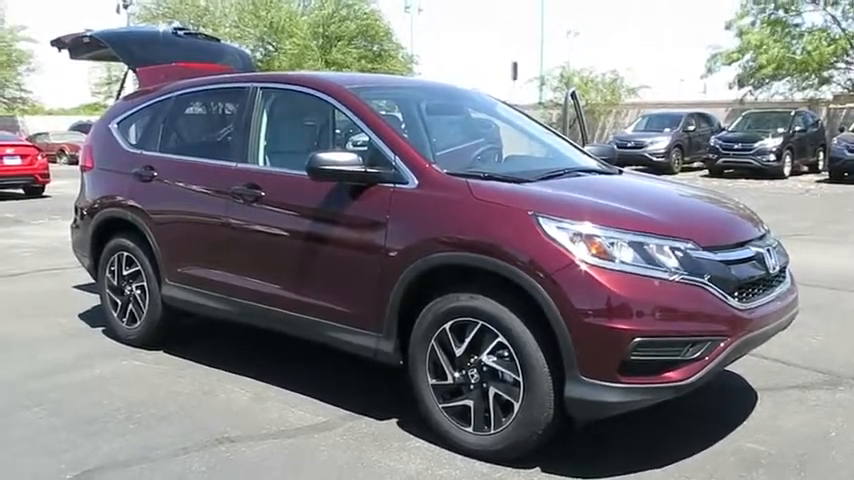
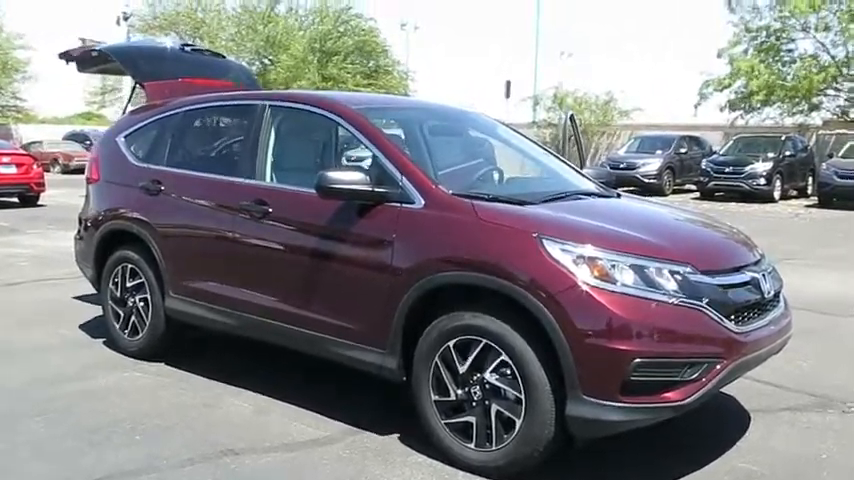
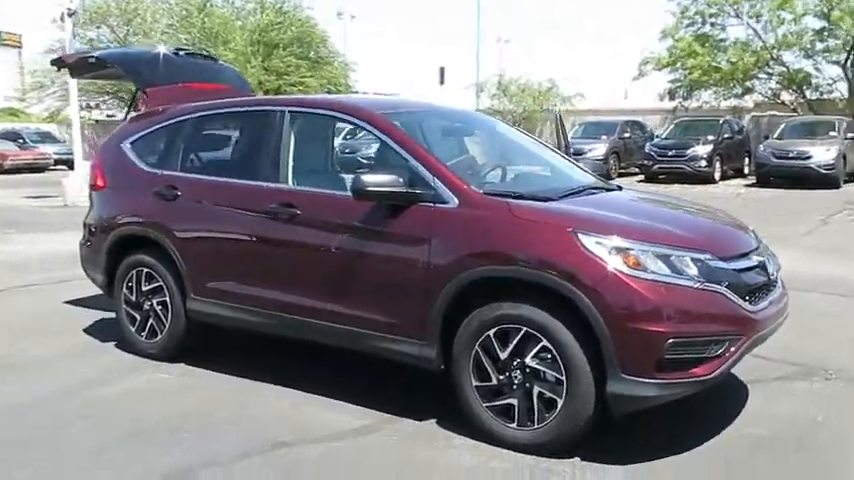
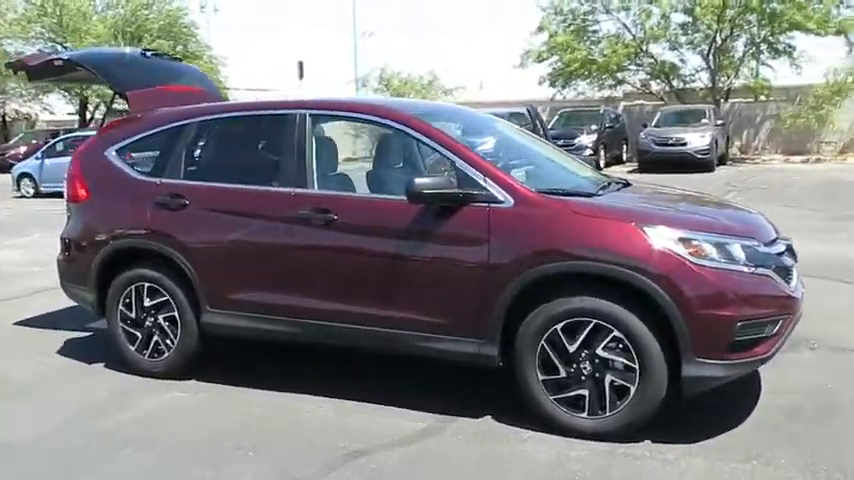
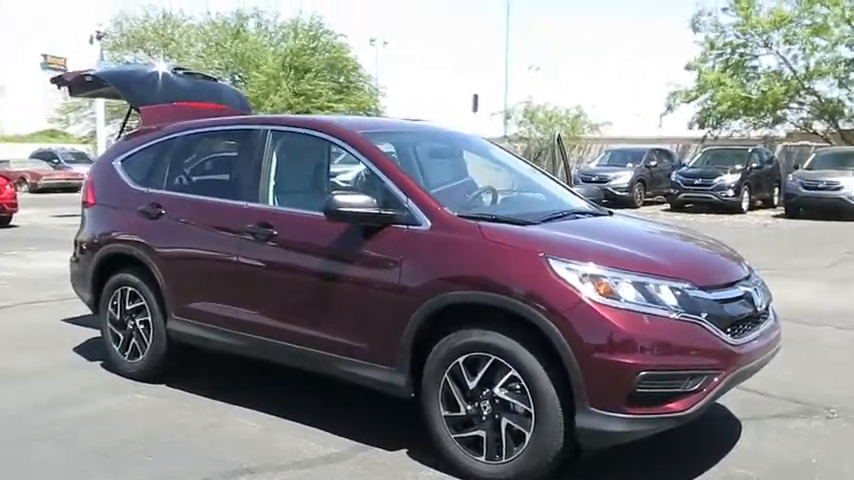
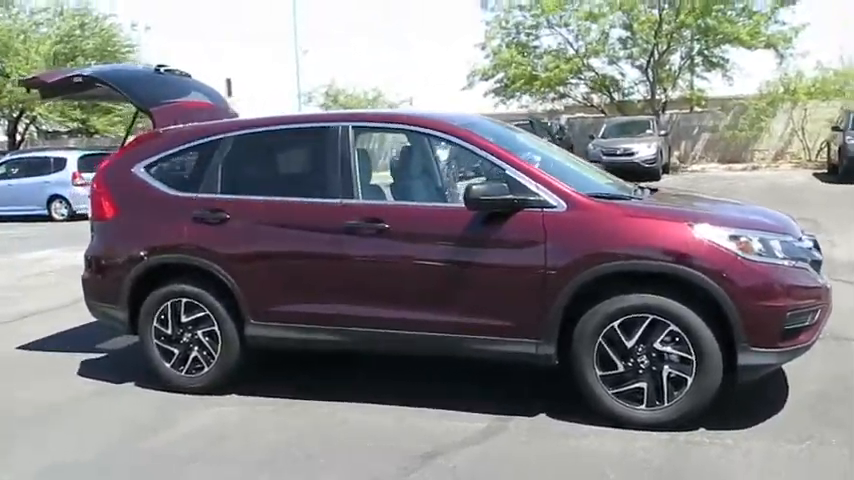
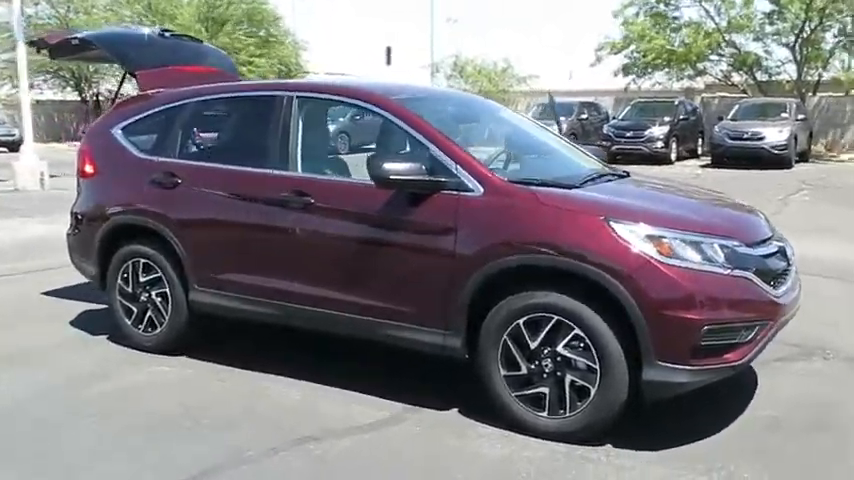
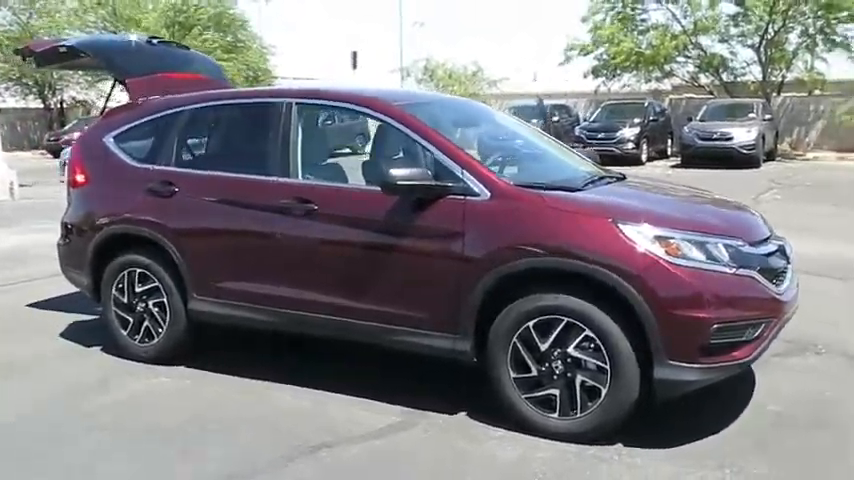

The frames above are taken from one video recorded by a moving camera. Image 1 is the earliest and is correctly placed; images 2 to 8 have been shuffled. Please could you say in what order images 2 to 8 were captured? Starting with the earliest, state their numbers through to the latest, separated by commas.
2, 5, 3, 7, 8, 4, 6
